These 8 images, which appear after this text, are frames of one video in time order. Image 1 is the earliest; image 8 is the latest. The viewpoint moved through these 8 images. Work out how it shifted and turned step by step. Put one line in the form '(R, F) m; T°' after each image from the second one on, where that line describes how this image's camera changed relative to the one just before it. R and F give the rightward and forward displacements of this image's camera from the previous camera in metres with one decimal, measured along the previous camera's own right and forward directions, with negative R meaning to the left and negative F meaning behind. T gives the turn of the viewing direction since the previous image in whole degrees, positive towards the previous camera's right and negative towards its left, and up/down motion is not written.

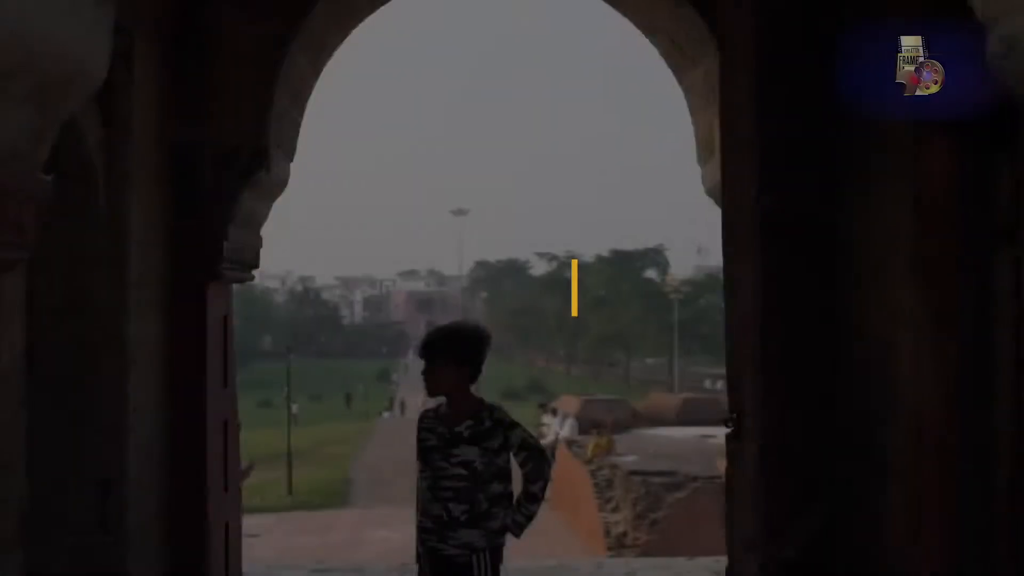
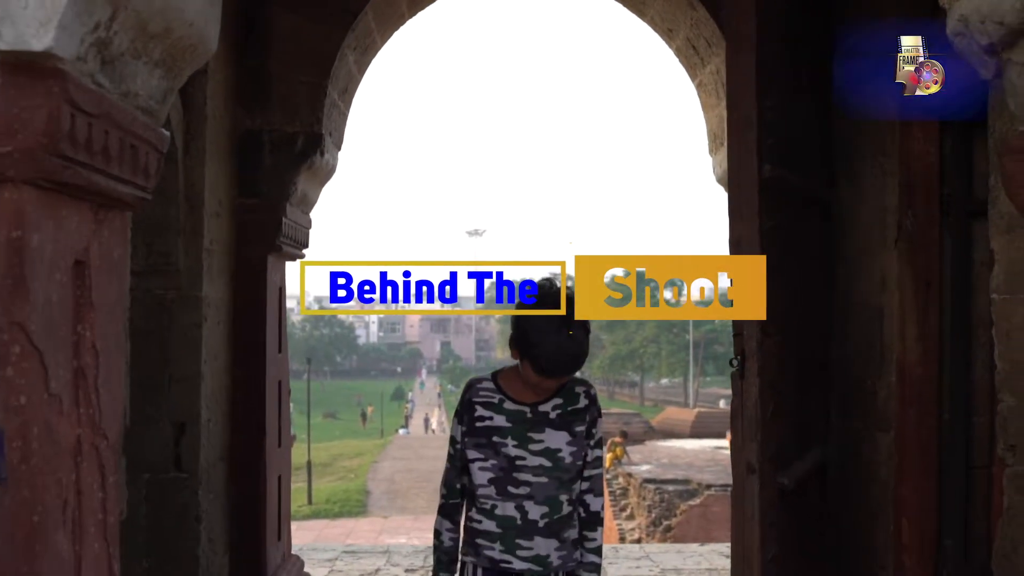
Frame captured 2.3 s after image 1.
(0.0, -0.3) m; -1°
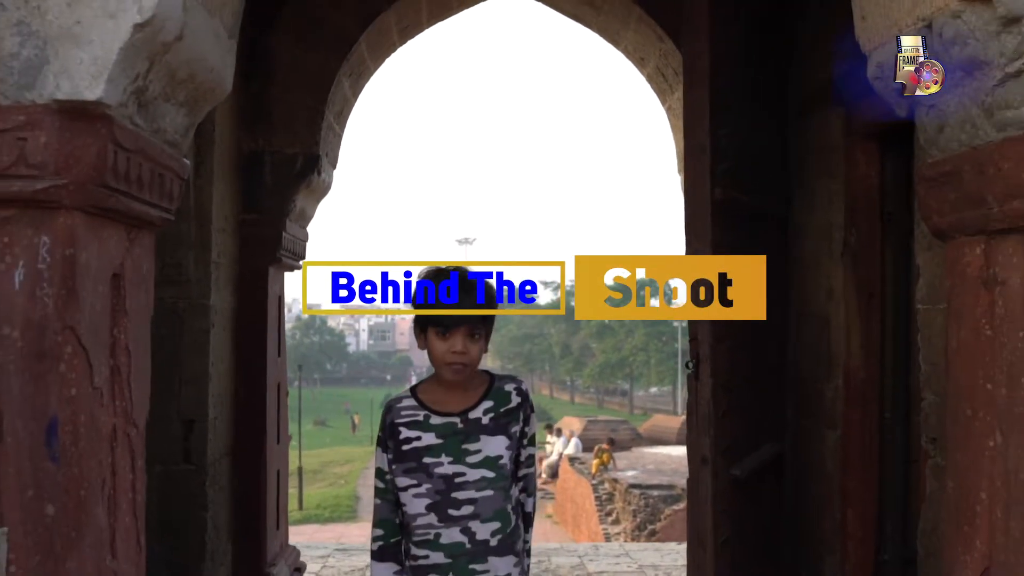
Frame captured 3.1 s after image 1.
(0.0, -0.2) m; 0°
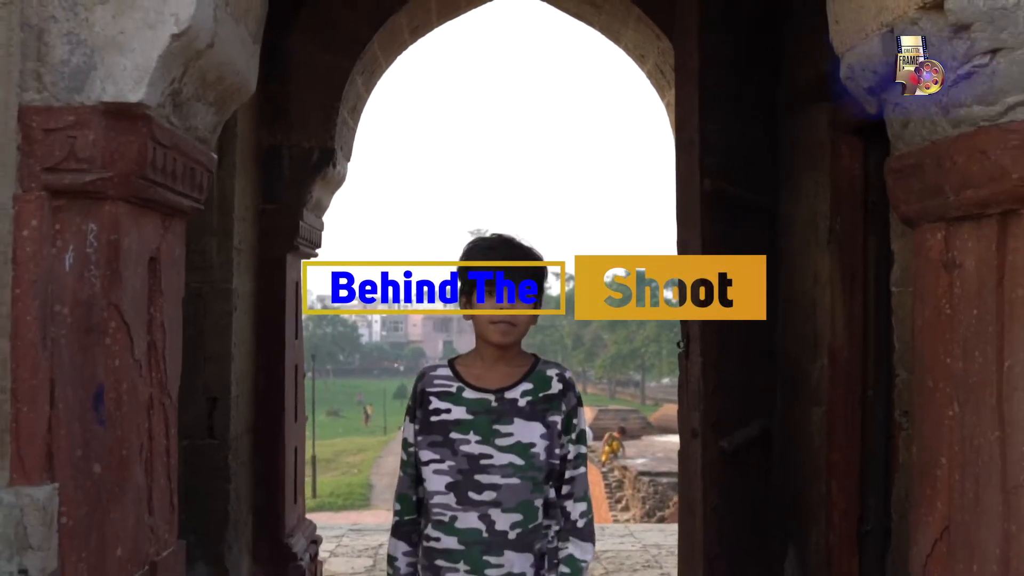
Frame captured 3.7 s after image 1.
(0.0, -0.2) m; -1°
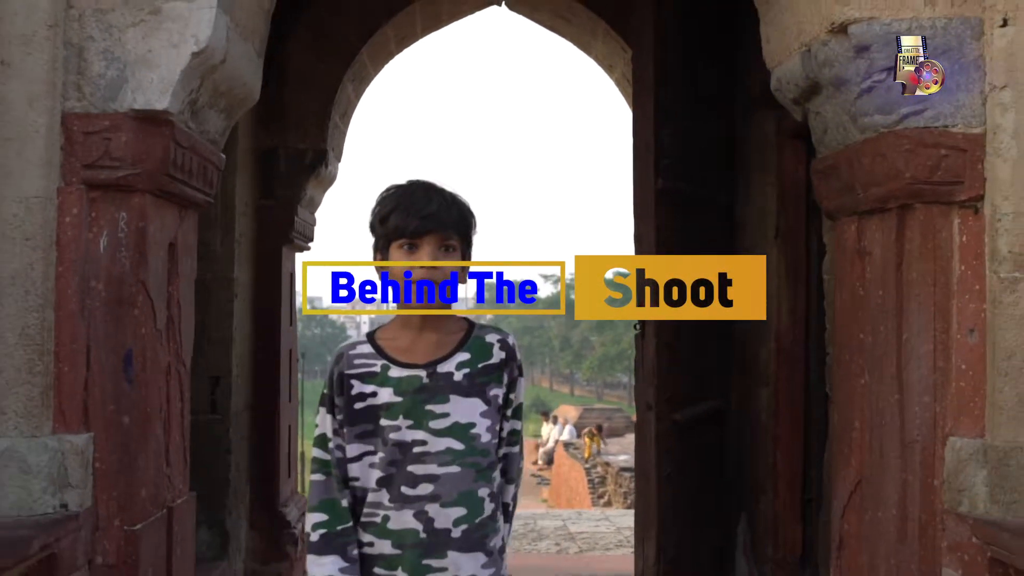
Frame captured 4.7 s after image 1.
(0.0, -0.3) m; +1°
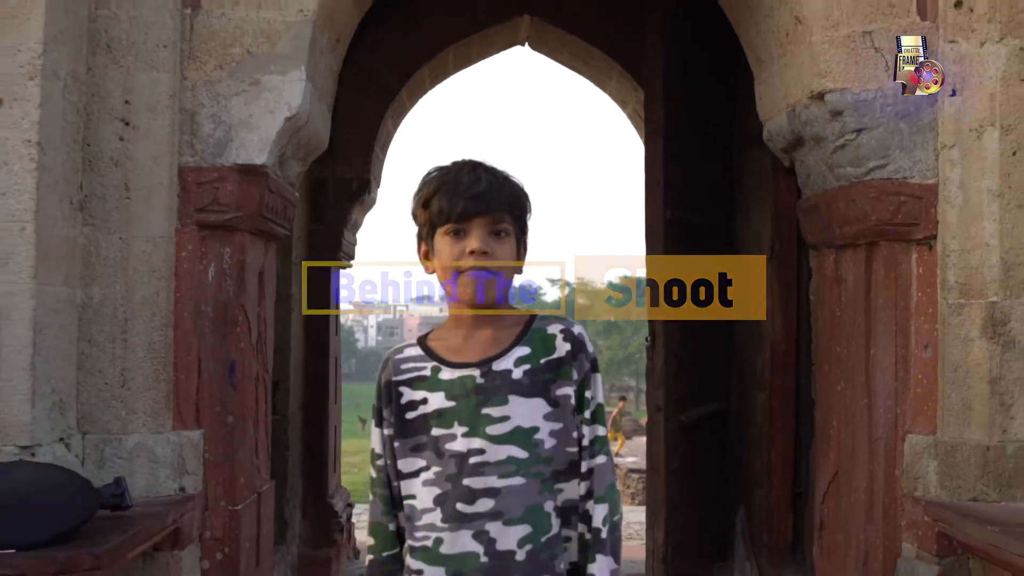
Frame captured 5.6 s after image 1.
(-0.1, -0.4) m; 0°
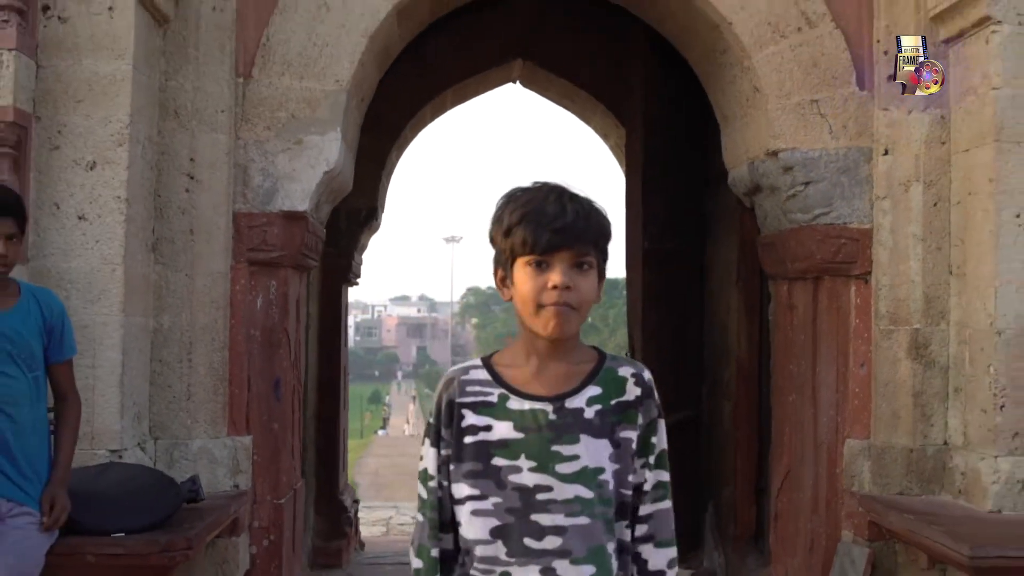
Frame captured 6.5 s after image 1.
(-0.1, -0.4) m; +1°
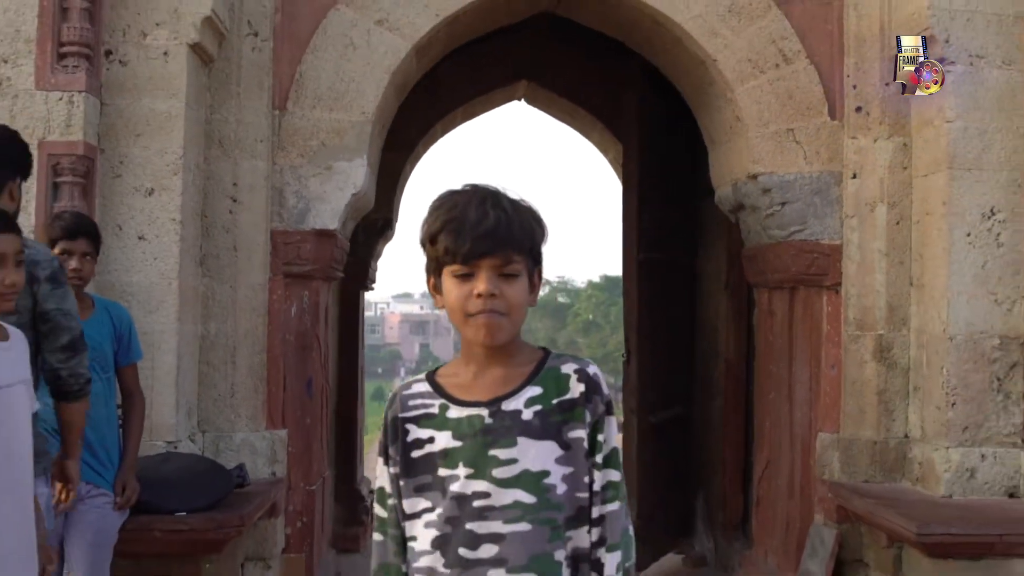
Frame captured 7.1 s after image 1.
(0.0, -0.3) m; 0°
